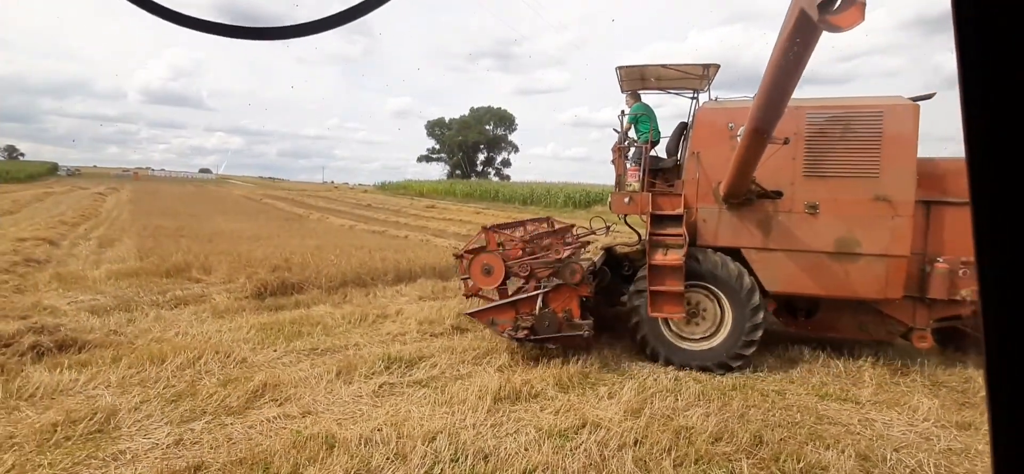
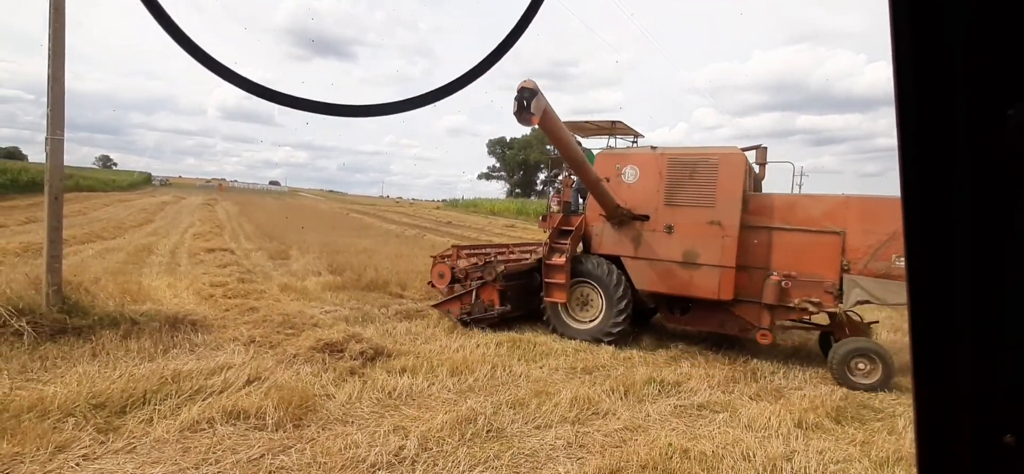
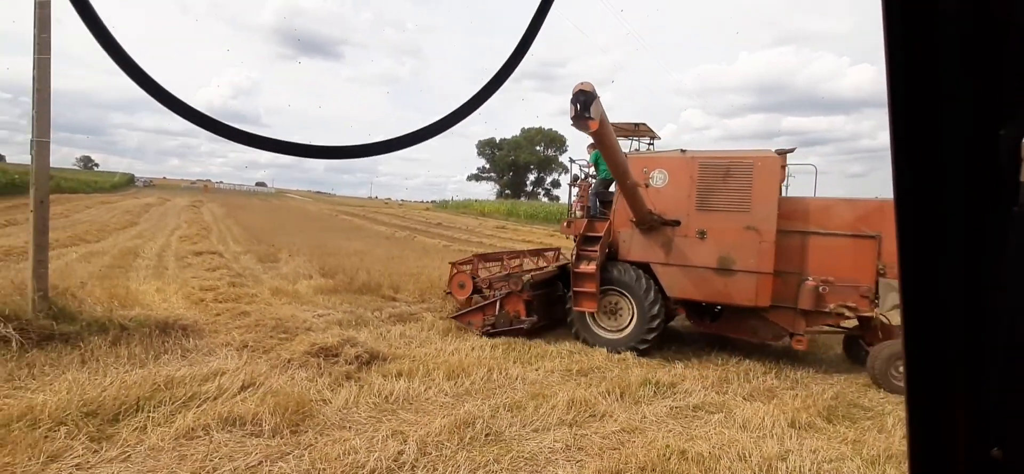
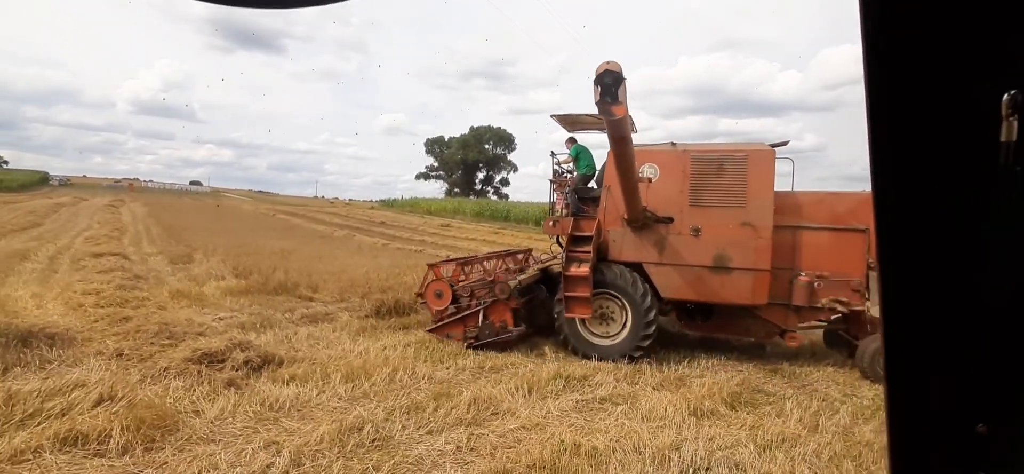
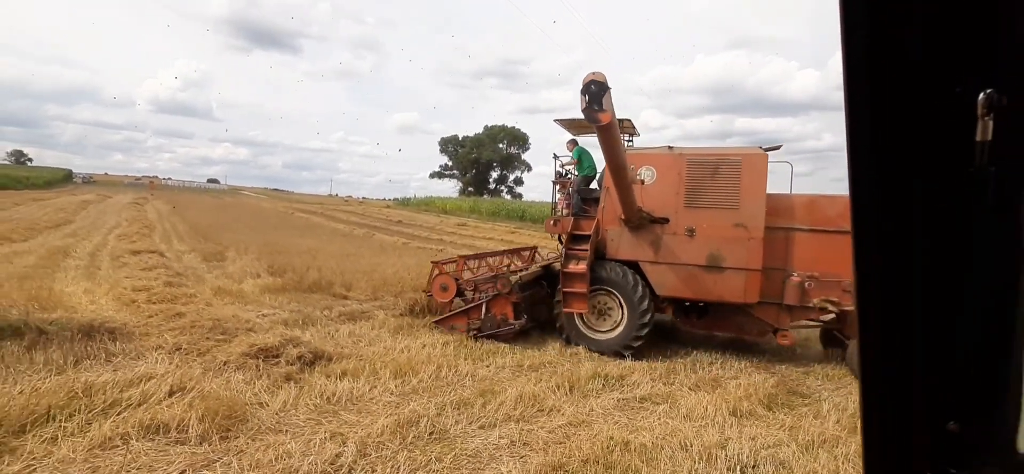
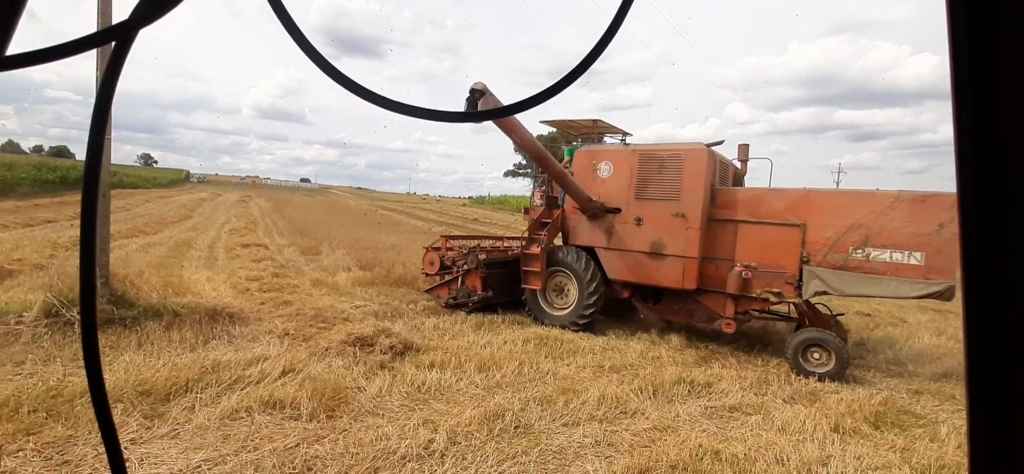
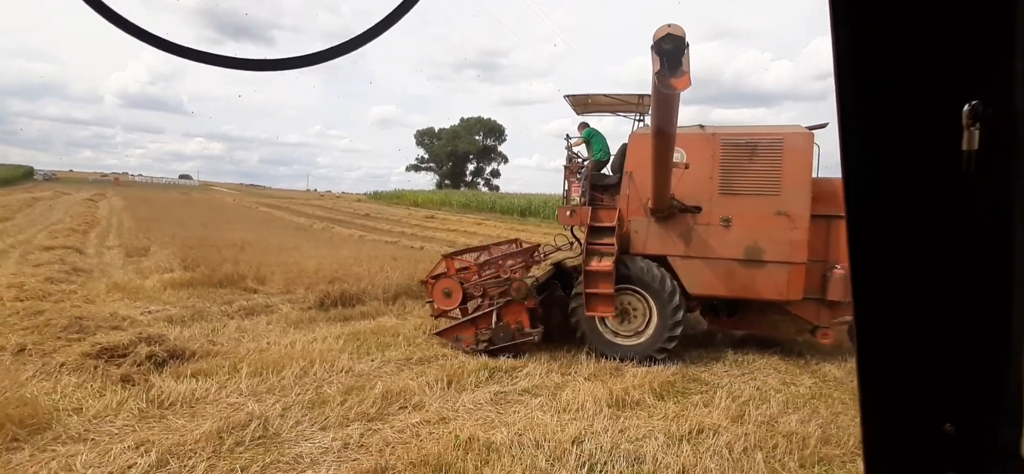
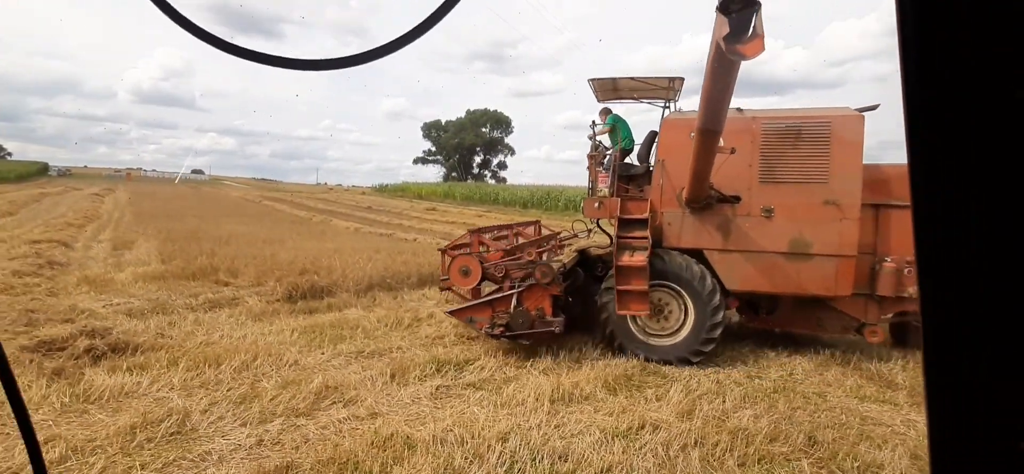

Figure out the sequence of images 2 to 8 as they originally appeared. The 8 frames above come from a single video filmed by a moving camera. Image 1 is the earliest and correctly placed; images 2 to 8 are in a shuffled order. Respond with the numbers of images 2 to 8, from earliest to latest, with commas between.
8, 7, 4, 5, 3, 2, 6
